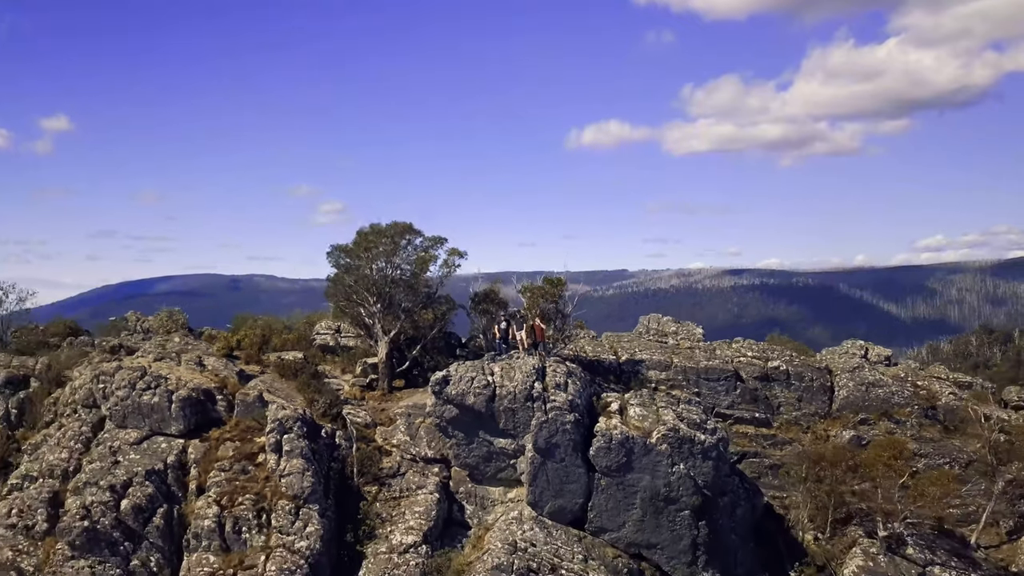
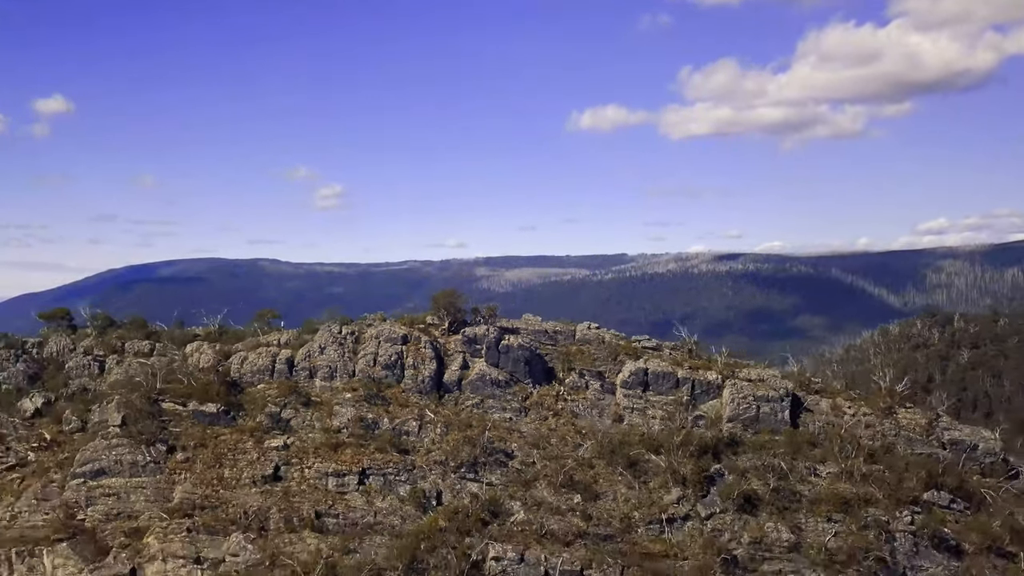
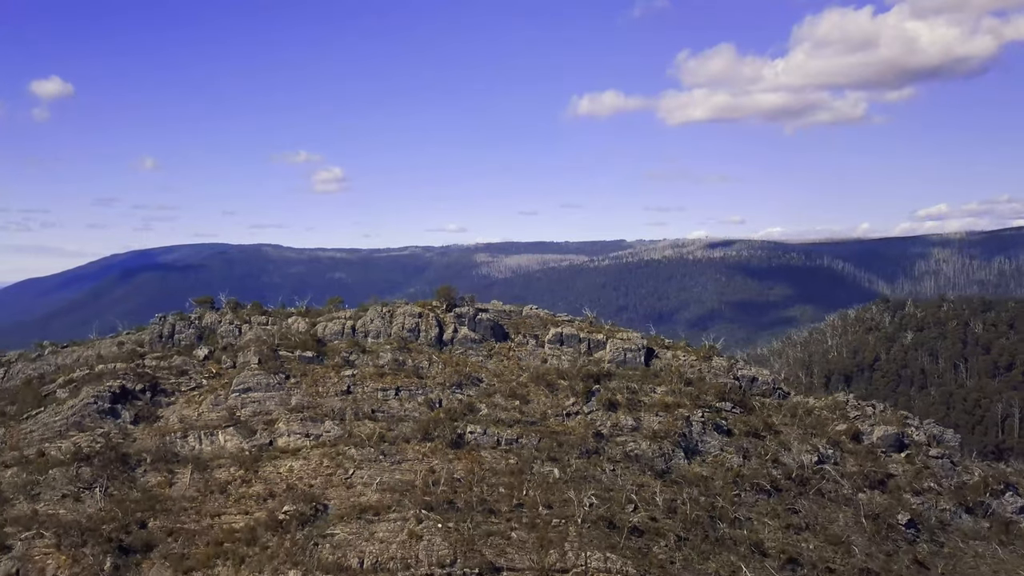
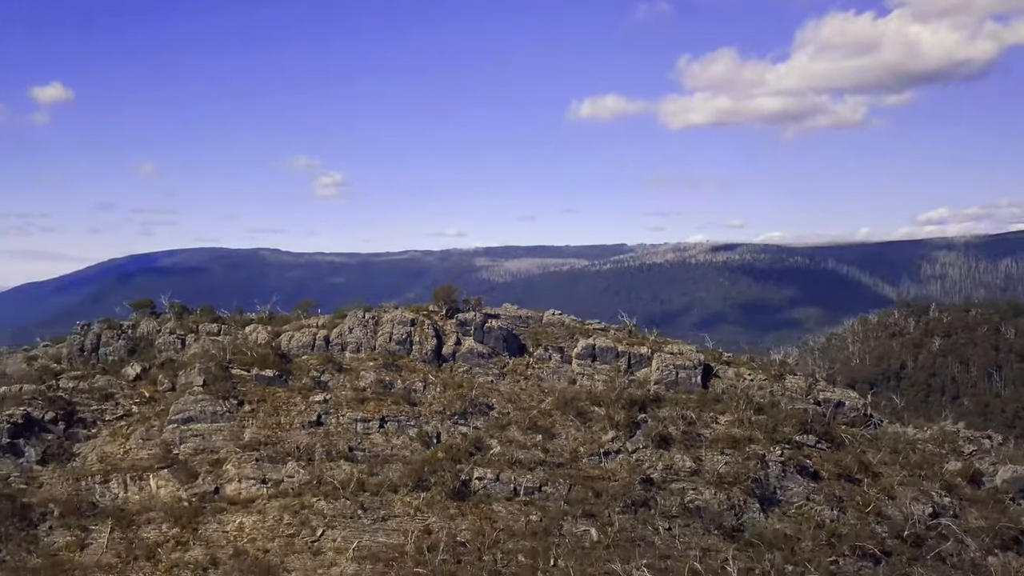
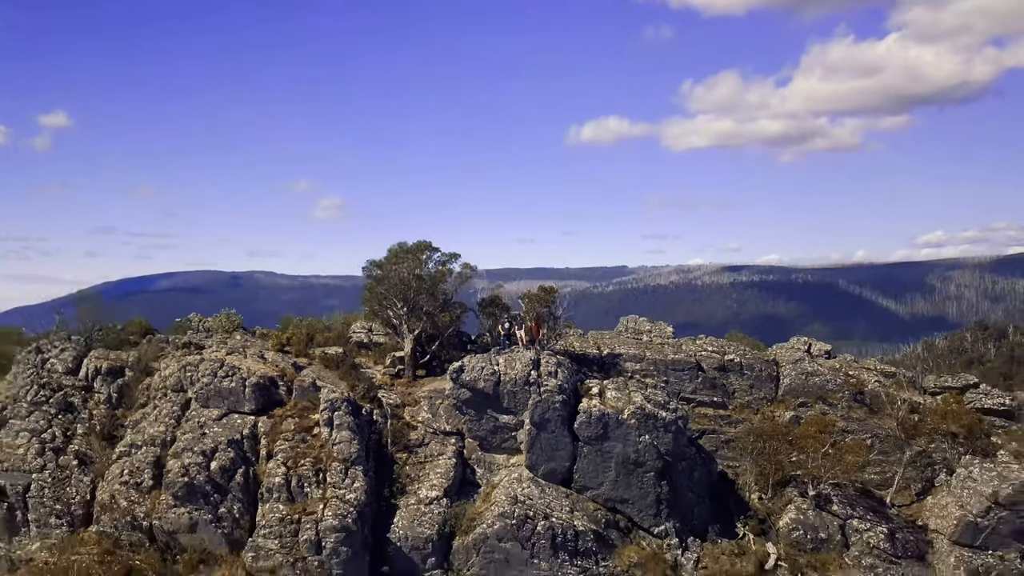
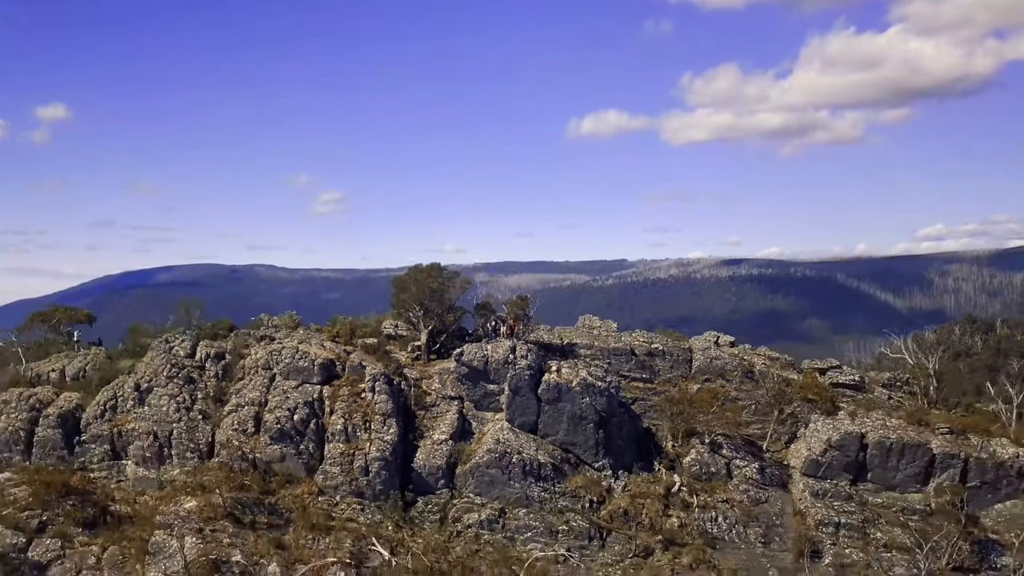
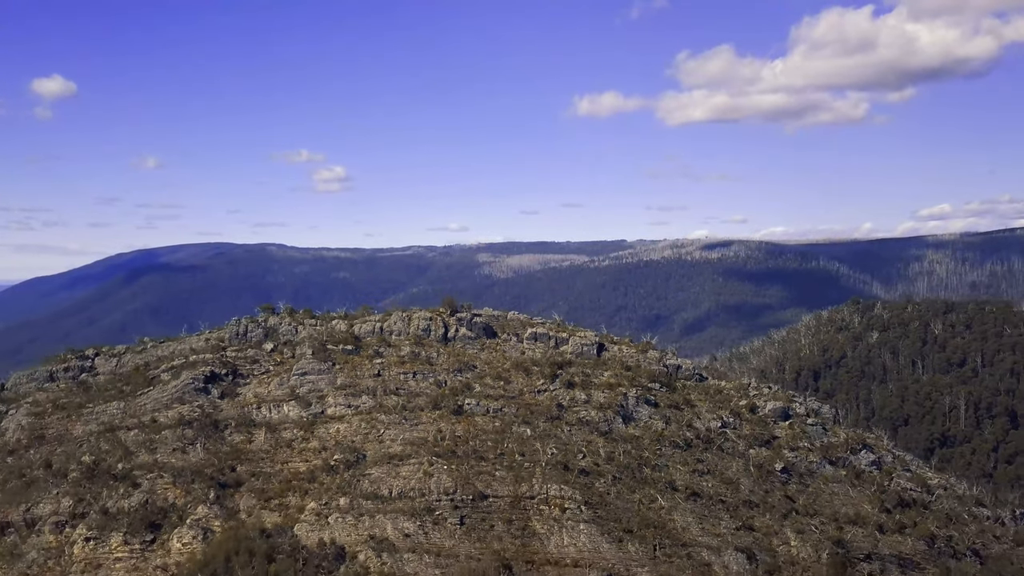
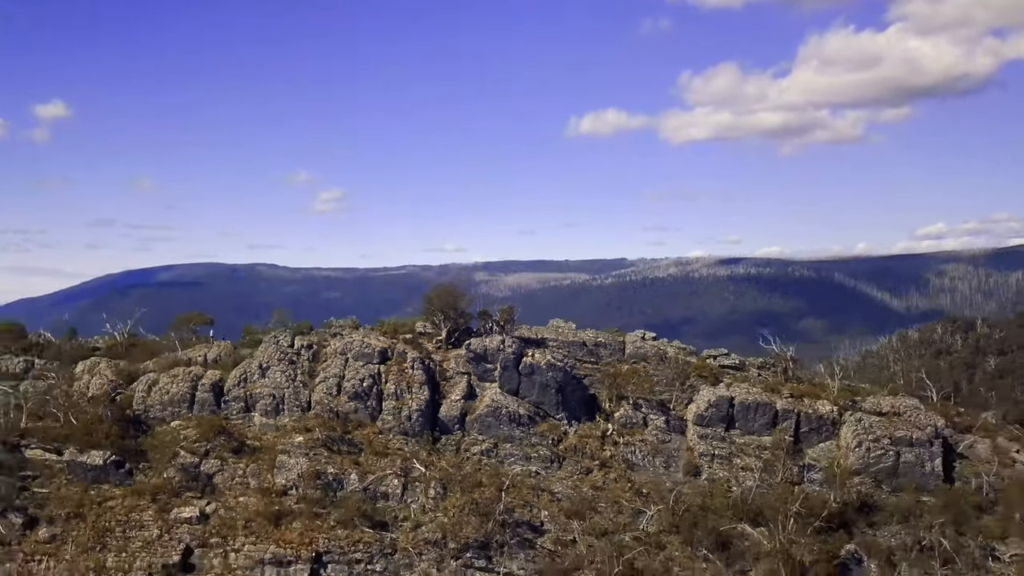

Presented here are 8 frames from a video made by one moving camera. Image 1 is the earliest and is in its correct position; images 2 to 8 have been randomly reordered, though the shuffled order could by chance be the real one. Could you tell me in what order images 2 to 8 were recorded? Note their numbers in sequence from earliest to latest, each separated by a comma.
5, 6, 8, 2, 4, 3, 7
